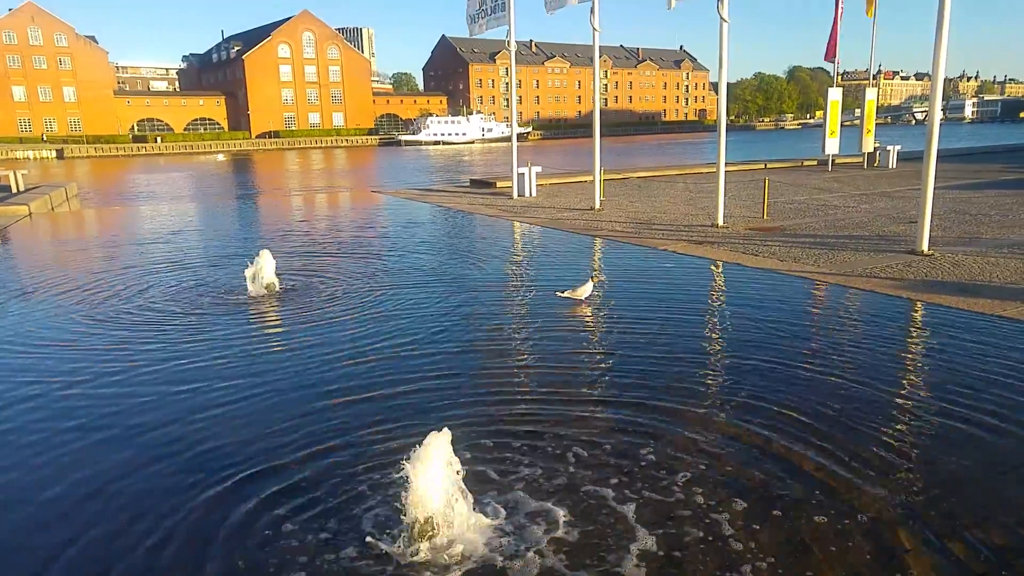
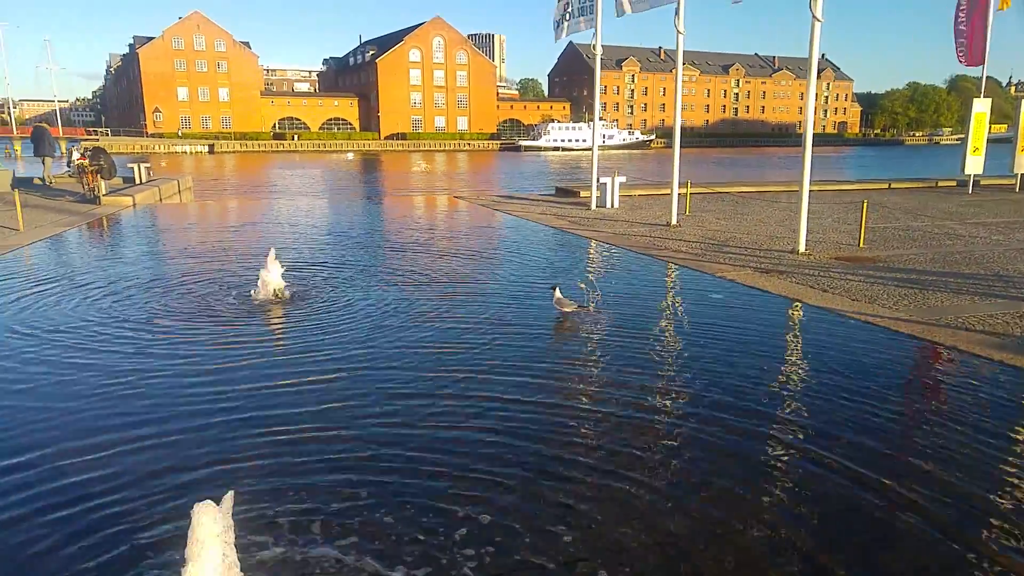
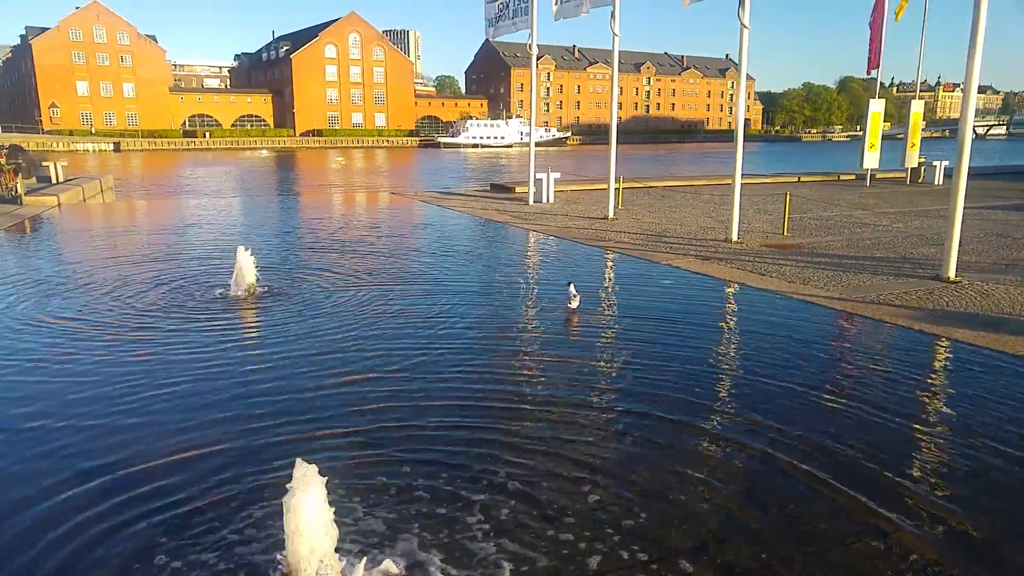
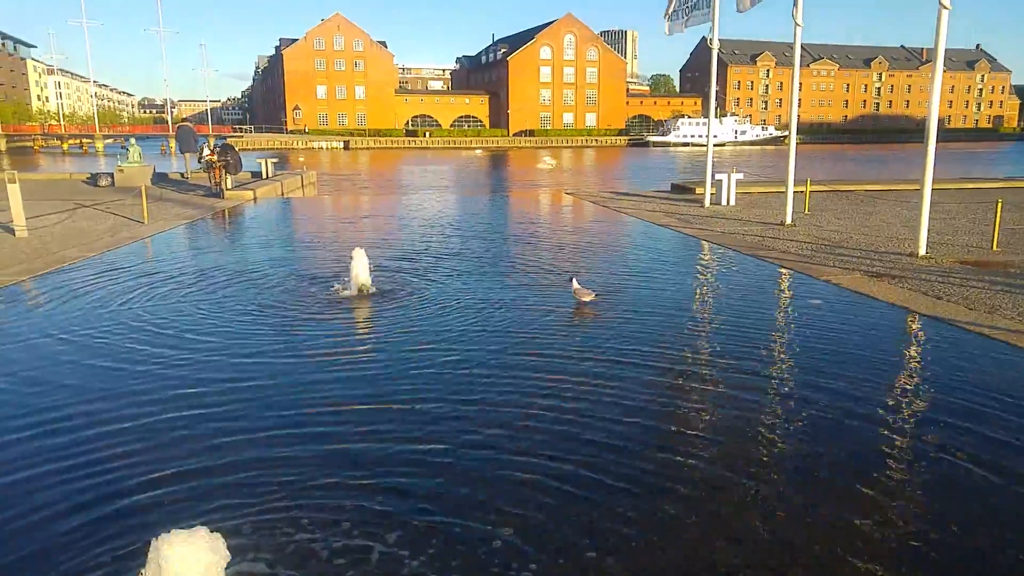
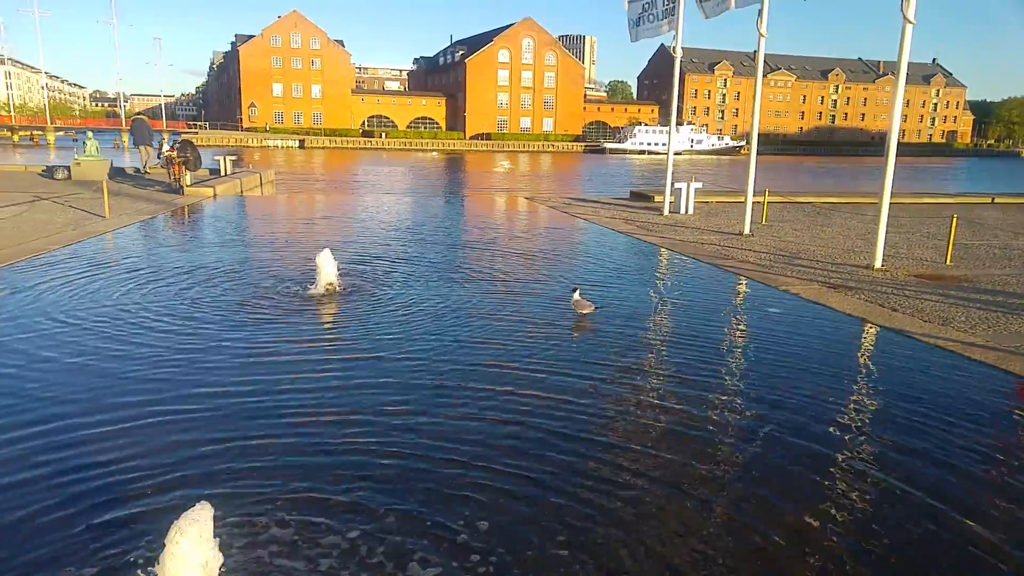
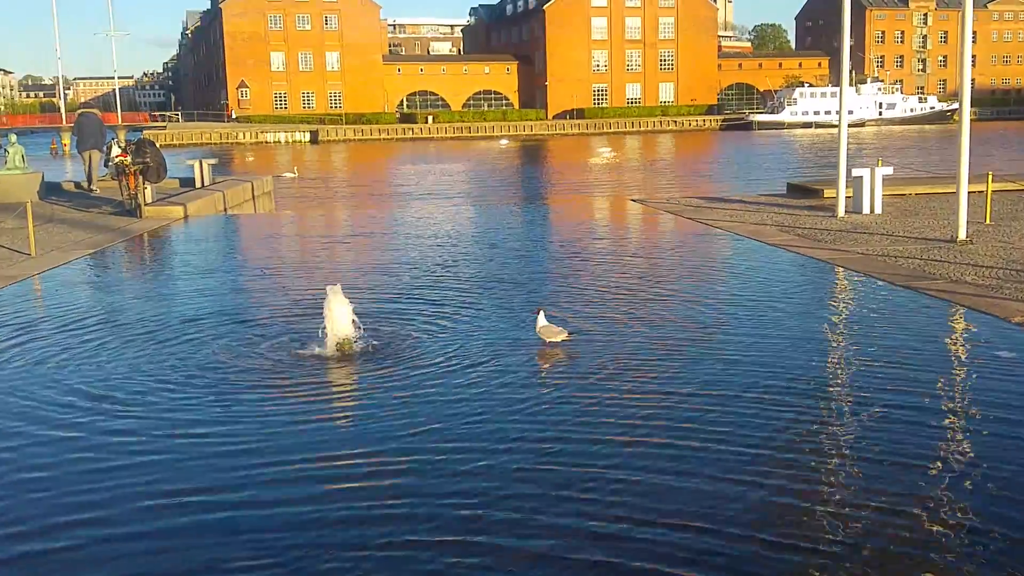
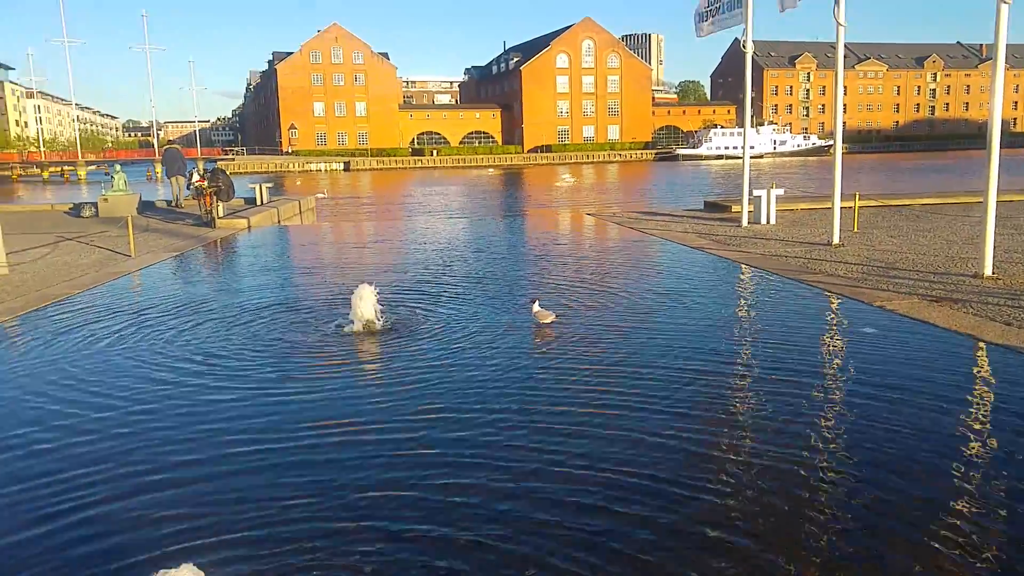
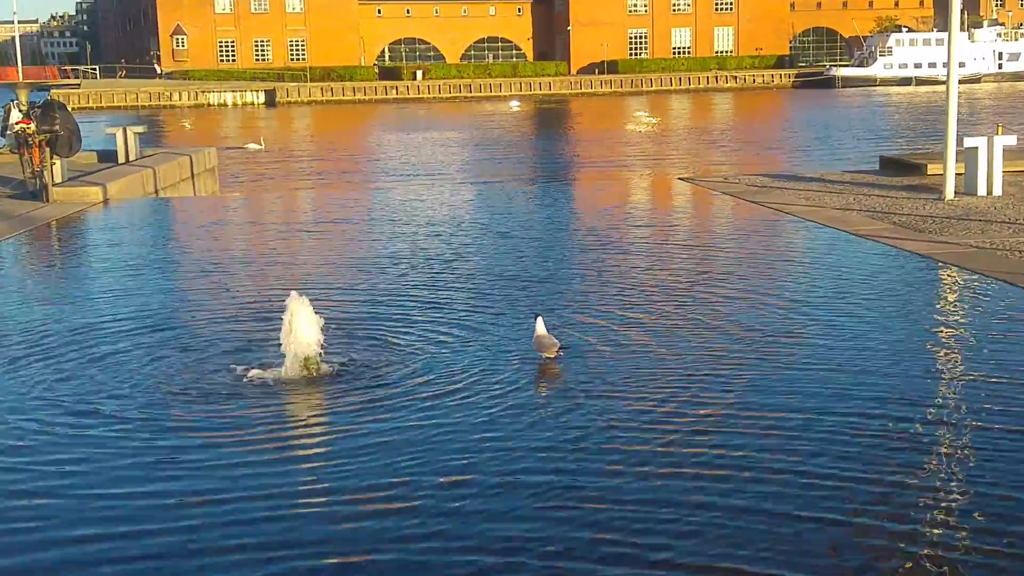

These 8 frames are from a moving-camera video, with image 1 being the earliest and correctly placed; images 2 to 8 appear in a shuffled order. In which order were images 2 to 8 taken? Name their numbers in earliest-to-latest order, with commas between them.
3, 2, 5, 4, 7, 6, 8
